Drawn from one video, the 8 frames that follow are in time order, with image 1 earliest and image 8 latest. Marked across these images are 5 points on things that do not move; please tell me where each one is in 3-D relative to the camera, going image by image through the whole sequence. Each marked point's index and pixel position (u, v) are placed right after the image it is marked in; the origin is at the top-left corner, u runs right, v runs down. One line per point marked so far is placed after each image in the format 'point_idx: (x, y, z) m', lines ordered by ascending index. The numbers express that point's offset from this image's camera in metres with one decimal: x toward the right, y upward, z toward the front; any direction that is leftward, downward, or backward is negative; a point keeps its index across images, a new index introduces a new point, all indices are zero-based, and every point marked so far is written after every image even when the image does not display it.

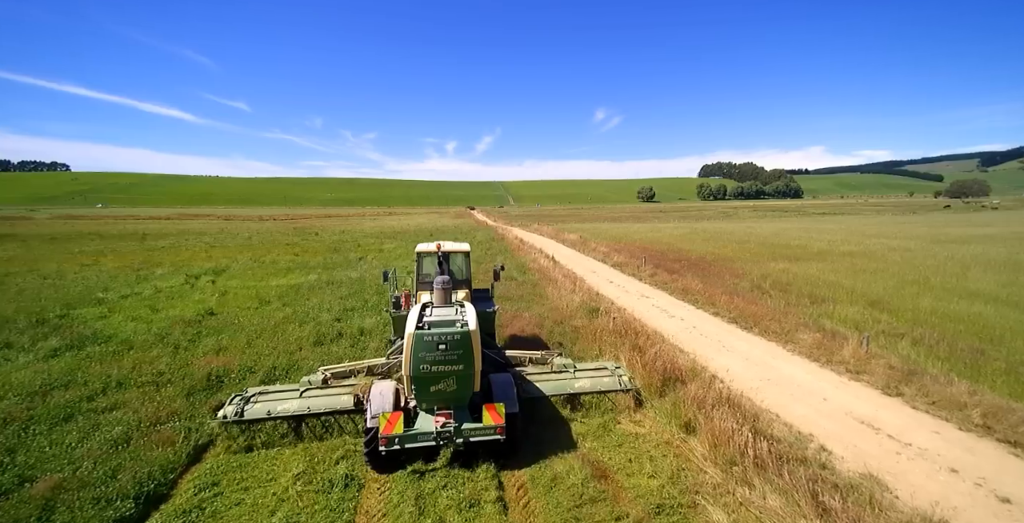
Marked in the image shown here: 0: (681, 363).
0: (+3.6, -2.1, +10.1) m
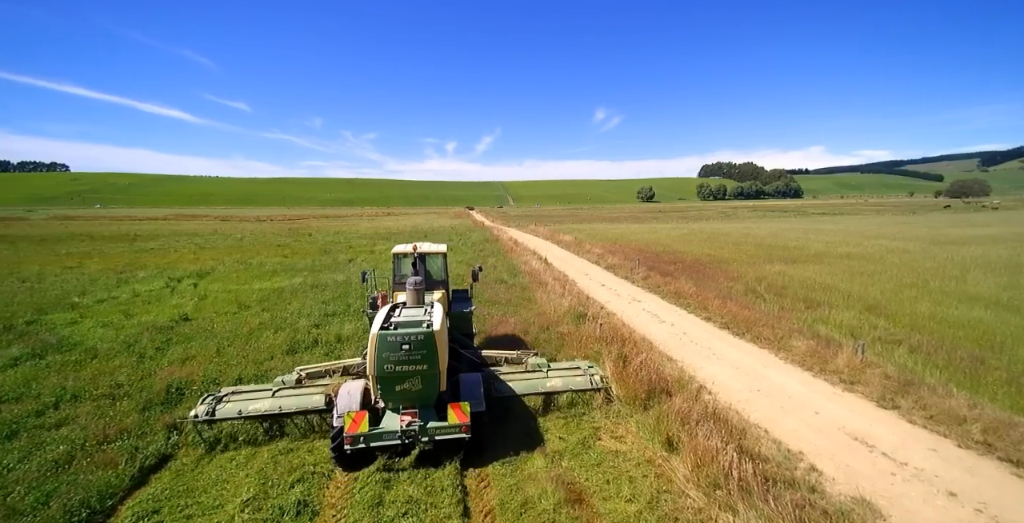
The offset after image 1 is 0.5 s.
0: (+3.1, -2.3, +9.6) m
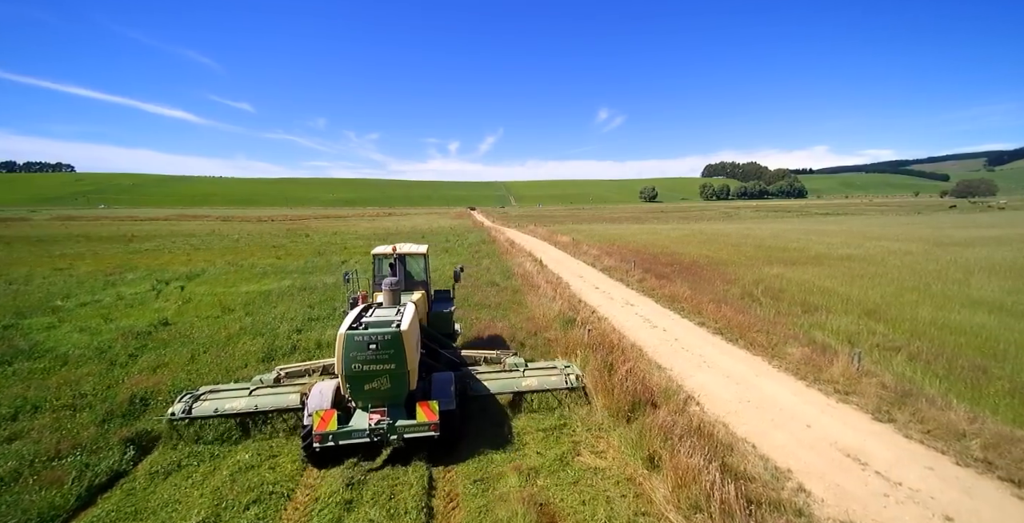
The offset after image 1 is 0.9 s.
0: (+2.7, -2.3, +9.2) m
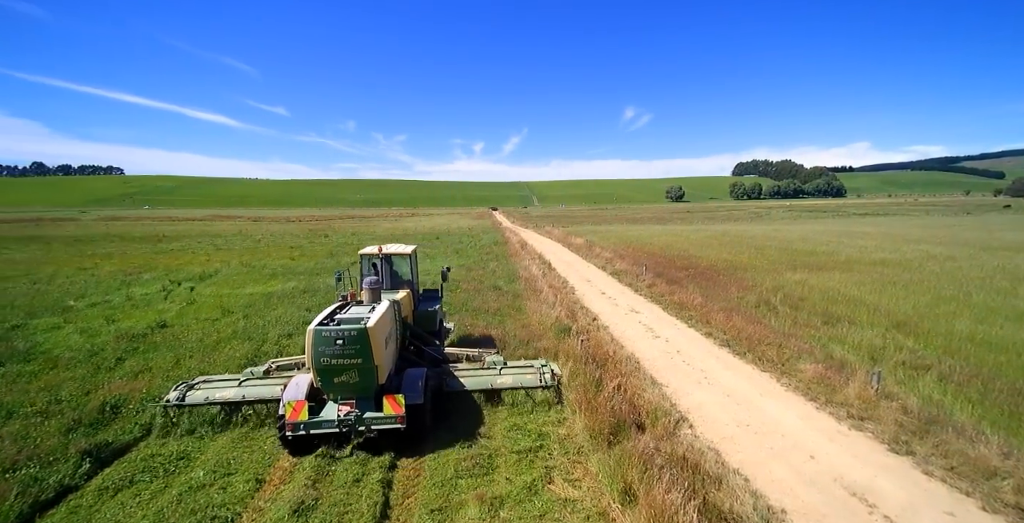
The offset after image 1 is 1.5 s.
0: (+2.3, -2.5, +8.5) m
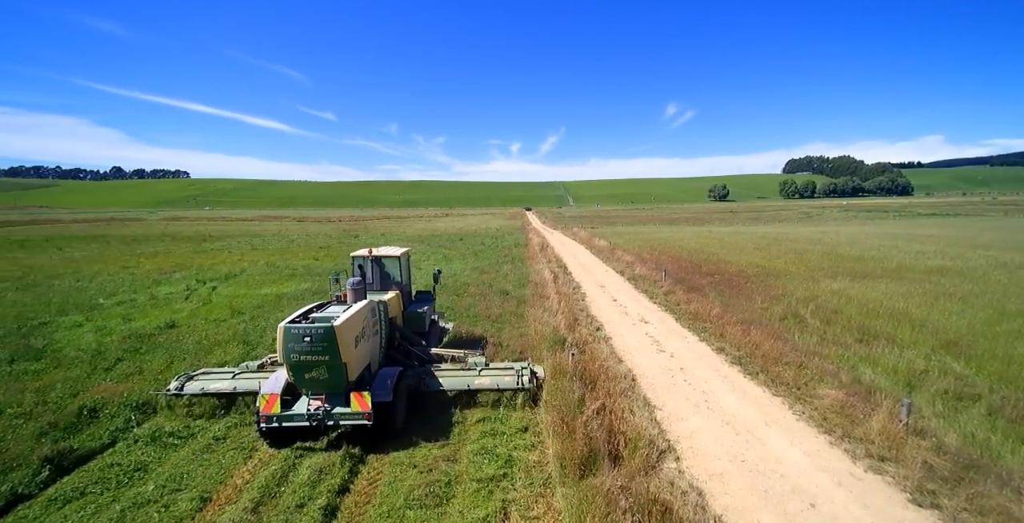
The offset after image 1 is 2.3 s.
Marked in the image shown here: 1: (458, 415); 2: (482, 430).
0: (+1.8, -2.7, +7.7) m
1: (-1.0, -2.8, +8.8) m
2: (-0.5, -2.9, +8.3) m
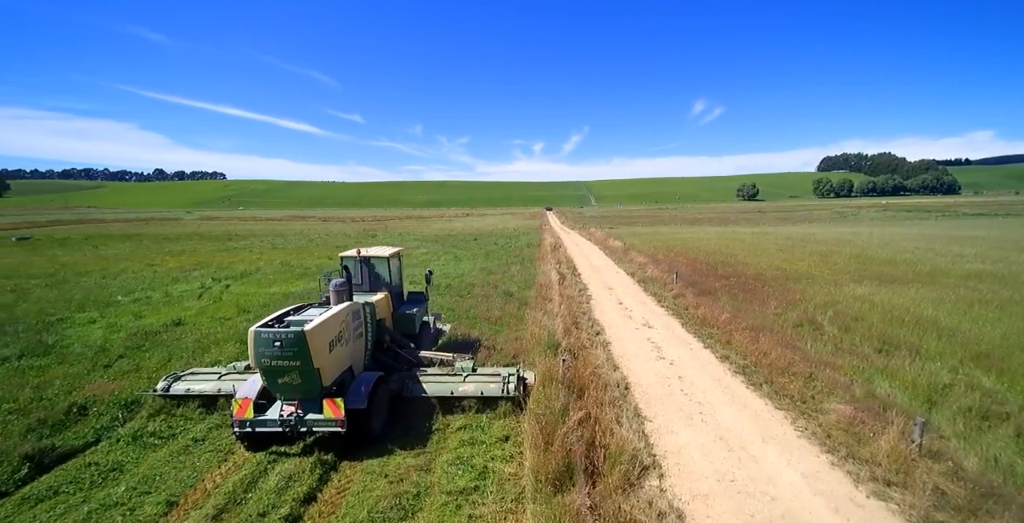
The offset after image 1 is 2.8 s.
0: (+1.5, -2.7, +7.2) m
1: (-1.3, -2.8, +8.5) m
2: (-0.8, -2.9, +8.0) m
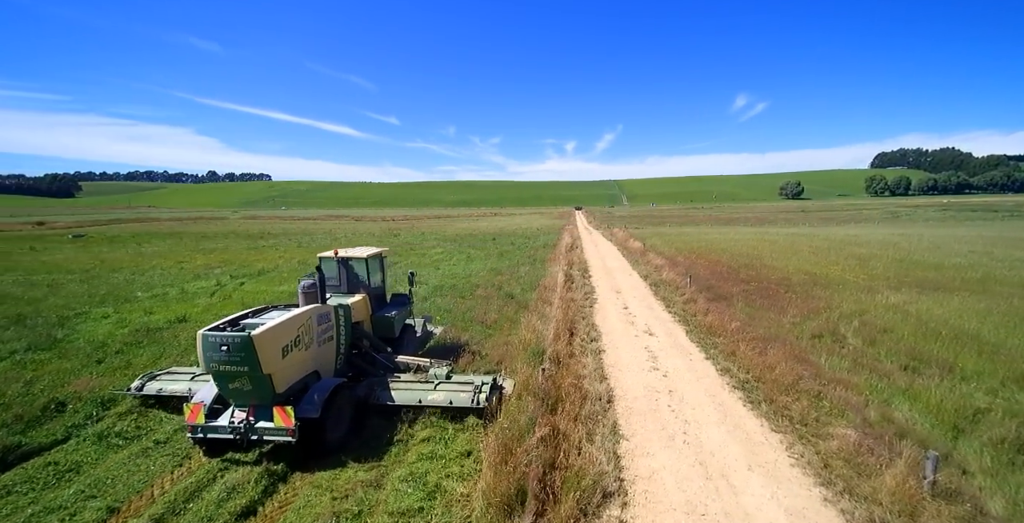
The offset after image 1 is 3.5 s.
0: (+0.8, -2.8, +6.6) m
1: (-1.8, -2.8, +8.1) m
2: (-1.4, -3.0, +7.5) m
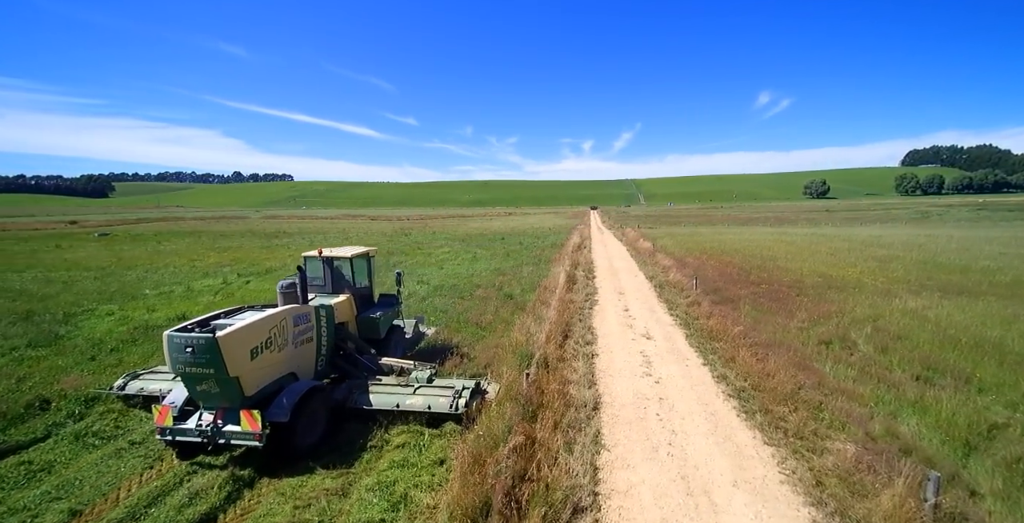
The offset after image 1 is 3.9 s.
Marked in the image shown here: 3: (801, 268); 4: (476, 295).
0: (+0.4, -2.8, +6.2) m
1: (-2.2, -2.8, +7.8) m
2: (-1.8, -3.0, +7.3) m
3: (+11.1, -0.2, +18.4) m
4: (-1.1, -1.1, +15.6) m
